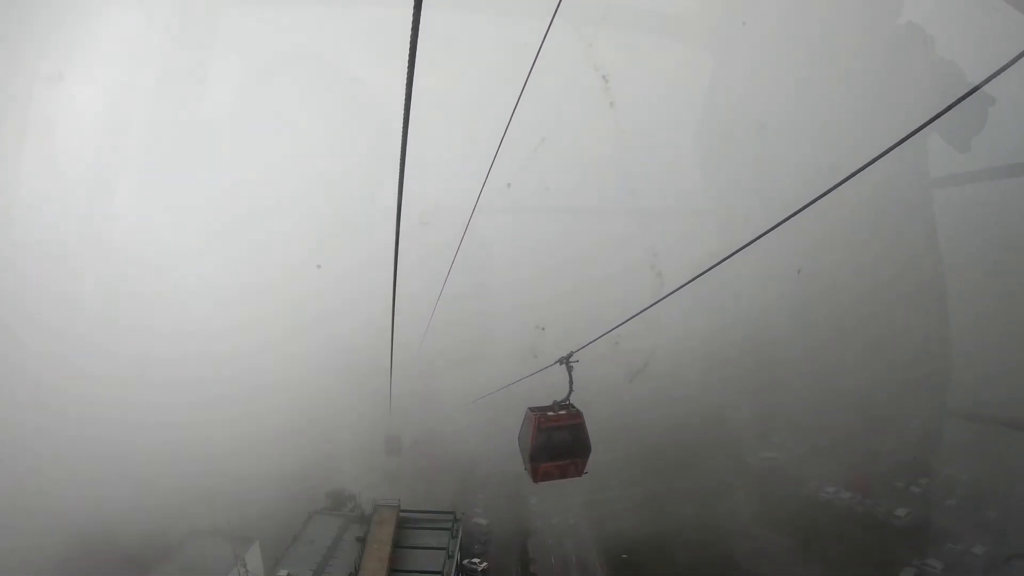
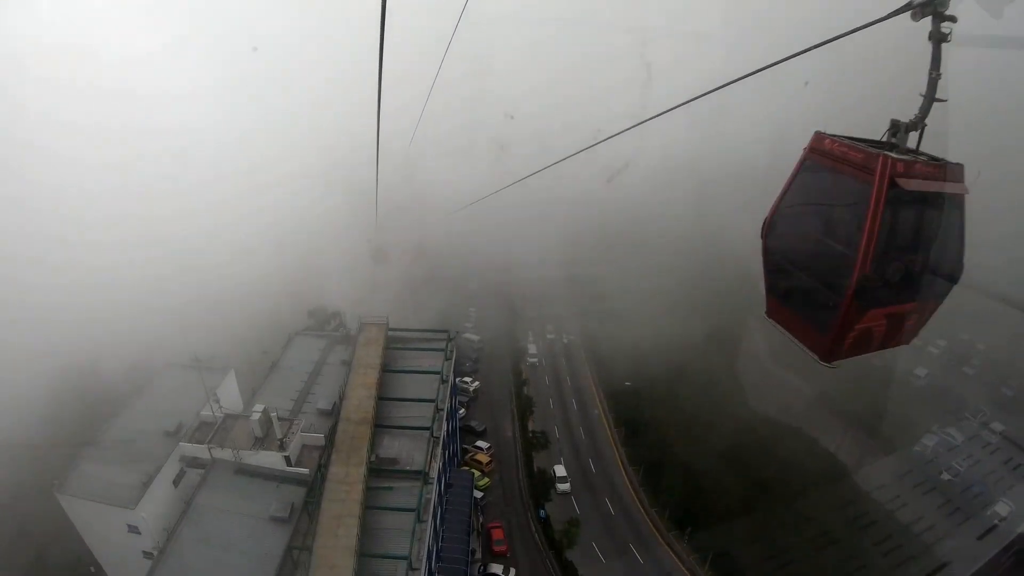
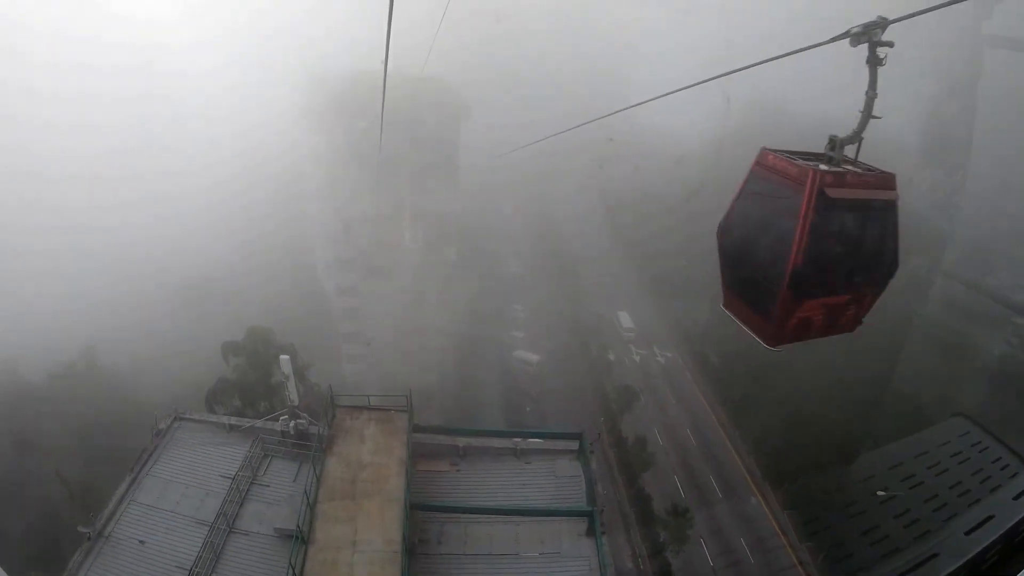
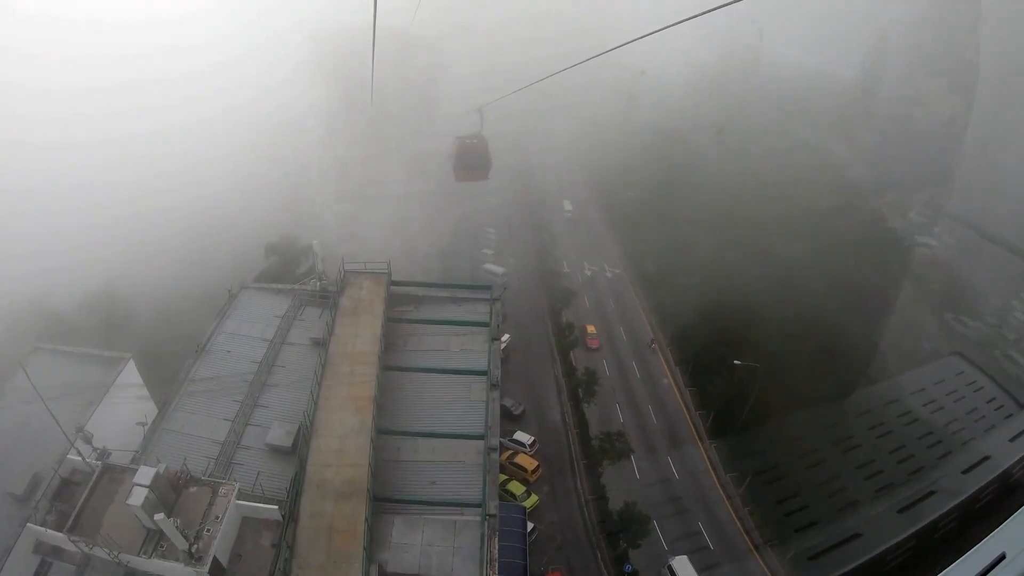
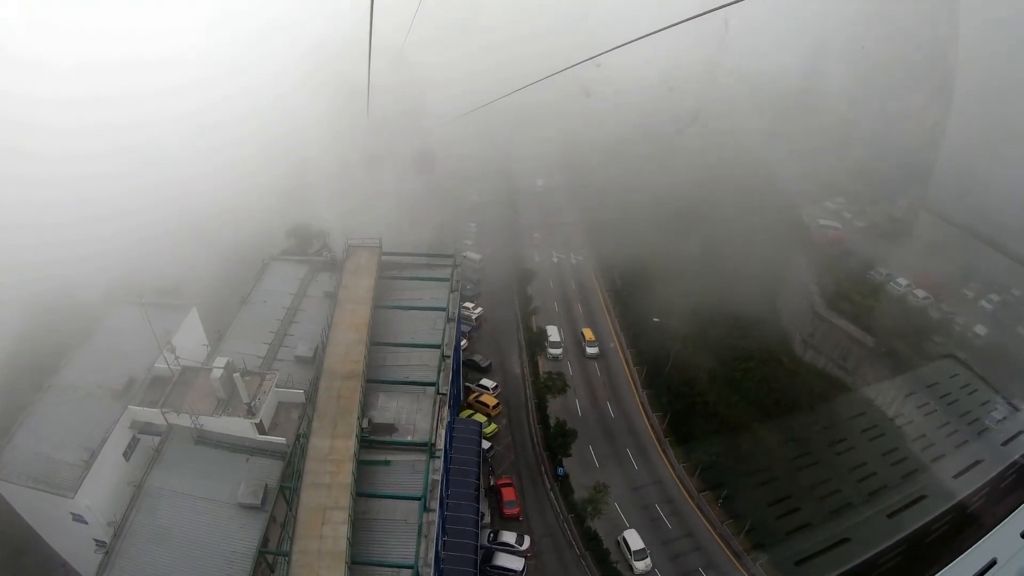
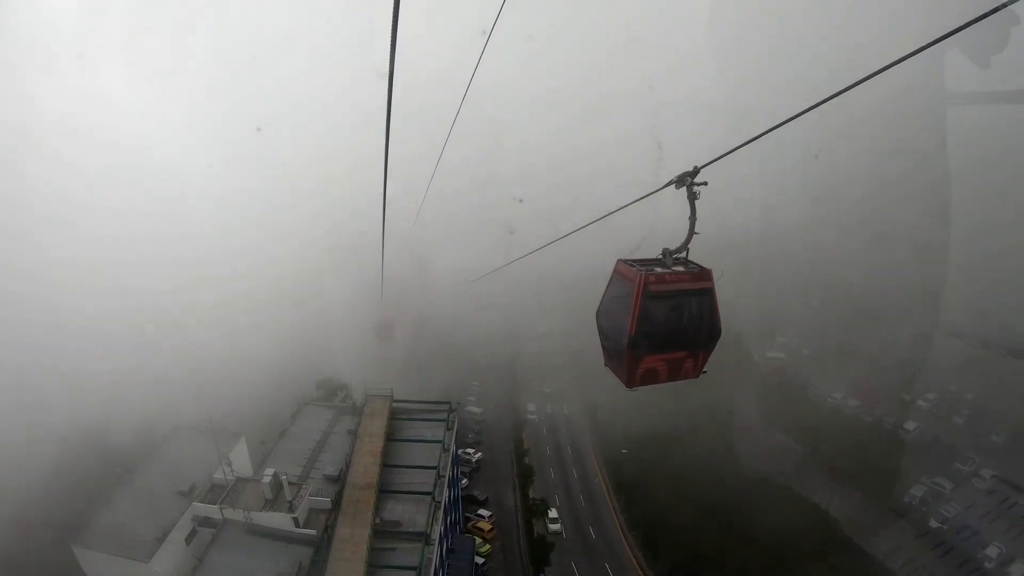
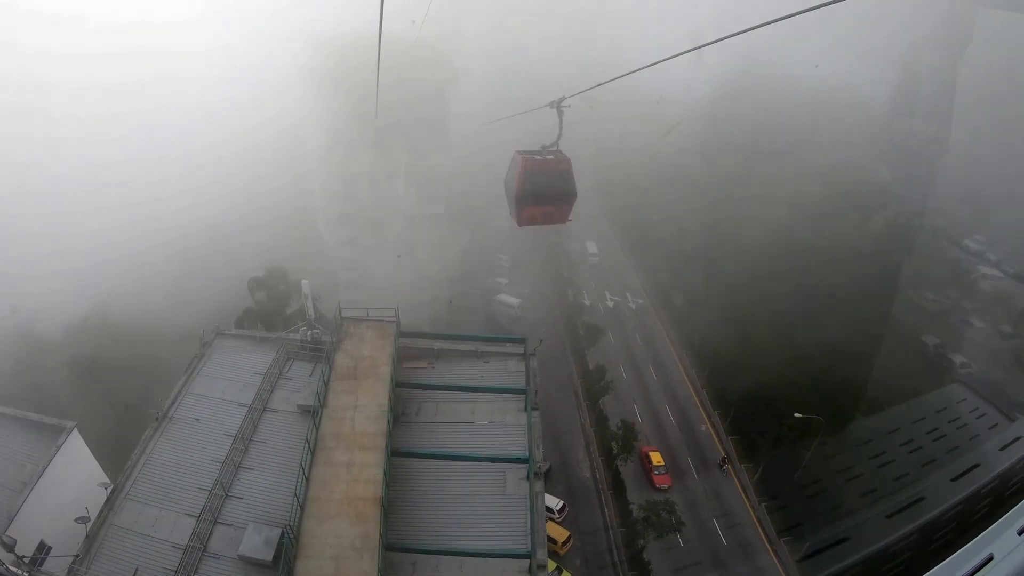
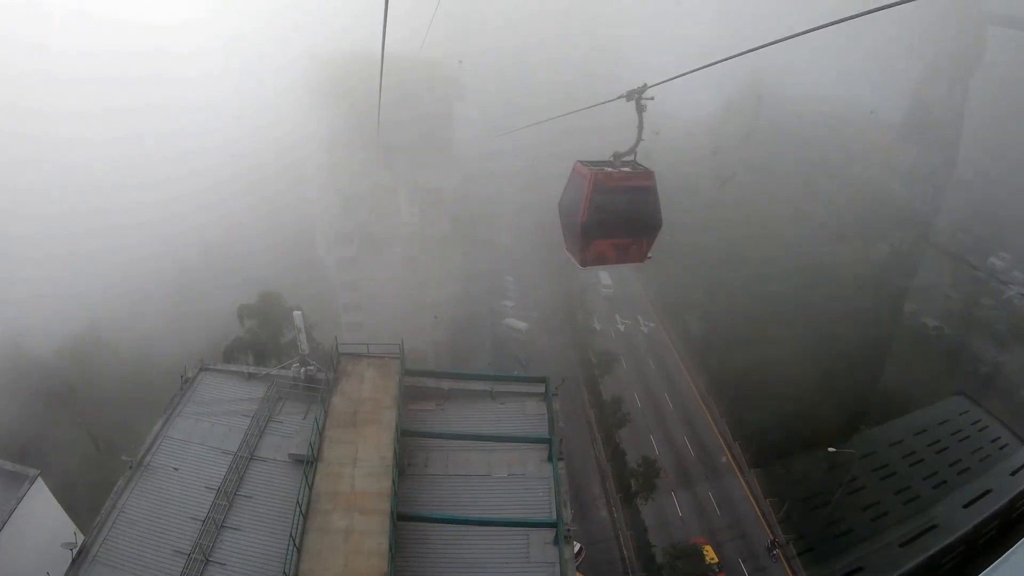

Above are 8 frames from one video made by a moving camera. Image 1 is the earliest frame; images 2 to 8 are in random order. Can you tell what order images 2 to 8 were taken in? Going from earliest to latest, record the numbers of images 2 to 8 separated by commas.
6, 2, 5, 4, 7, 8, 3
